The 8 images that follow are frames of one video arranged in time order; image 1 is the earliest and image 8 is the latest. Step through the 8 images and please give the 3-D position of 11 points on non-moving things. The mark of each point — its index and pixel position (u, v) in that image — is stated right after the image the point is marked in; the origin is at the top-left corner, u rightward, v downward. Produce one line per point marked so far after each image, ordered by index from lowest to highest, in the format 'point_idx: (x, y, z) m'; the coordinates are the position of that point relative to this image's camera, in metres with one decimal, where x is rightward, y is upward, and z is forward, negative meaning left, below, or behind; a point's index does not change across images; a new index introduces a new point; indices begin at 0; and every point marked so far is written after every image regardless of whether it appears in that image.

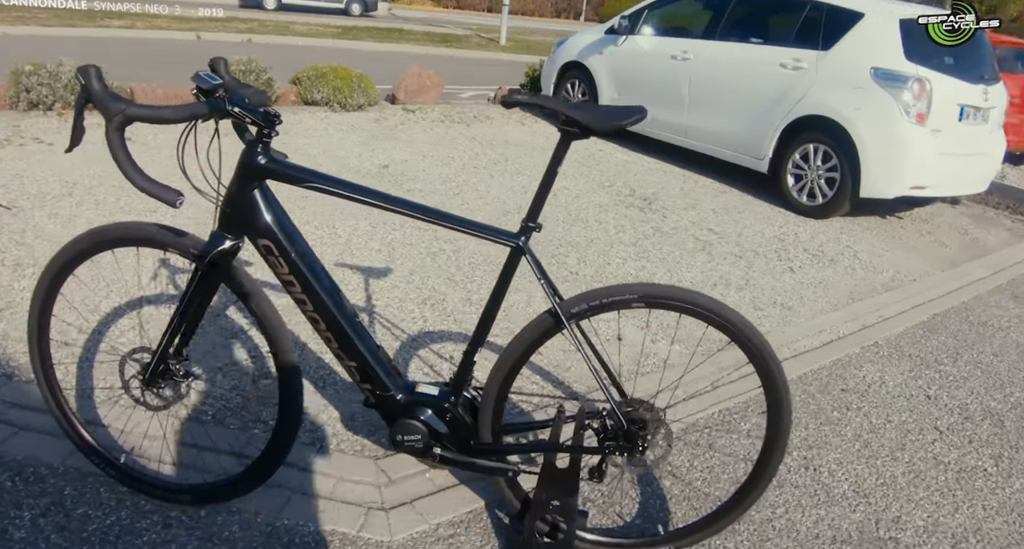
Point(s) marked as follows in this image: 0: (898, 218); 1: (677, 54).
0: (+3.5, +0.5, +7.2) m
1: (+1.6, +2.2, +7.9) m
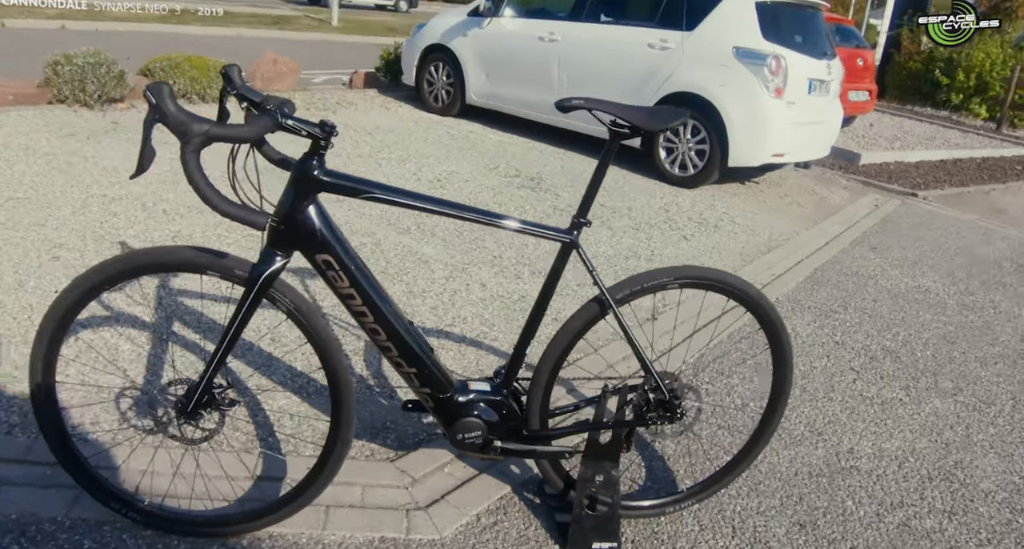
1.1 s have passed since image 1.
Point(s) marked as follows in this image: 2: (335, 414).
0: (+2.4, +0.9, +7.9) m
1: (+0.3, +2.4, +8.1) m
2: (-0.5, -0.4, +2.4) m
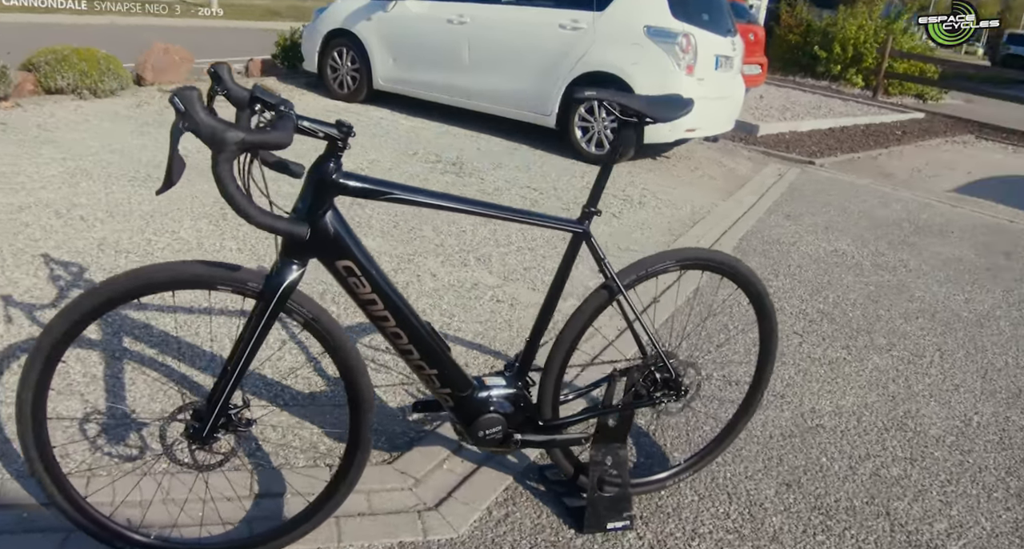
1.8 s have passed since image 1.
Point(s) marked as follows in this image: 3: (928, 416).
0: (+1.6, +1.2, +8.2) m
1: (-0.6, +2.6, +8.0) m
2: (-0.5, -0.4, +2.4) m
3: (+2.0, -0.7, +3.8) m
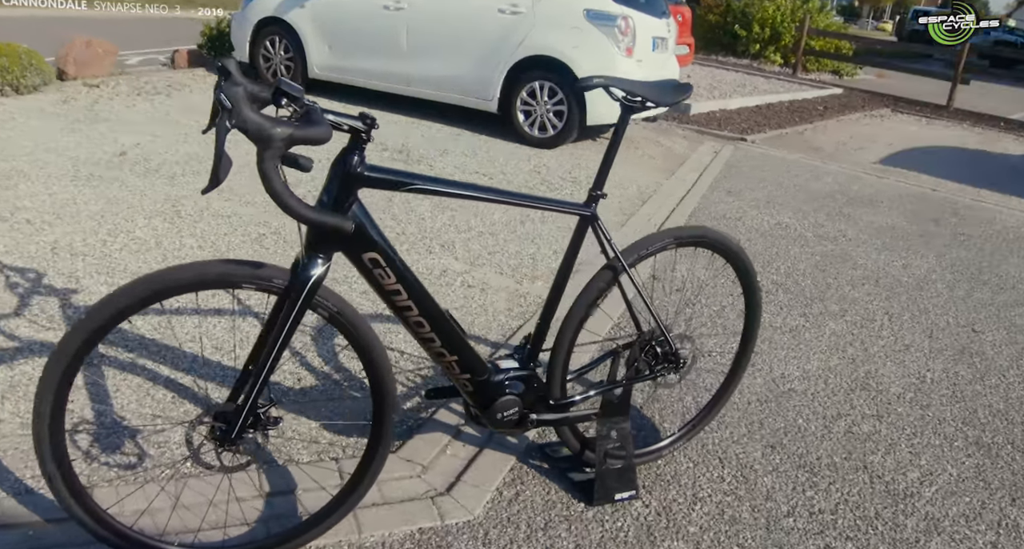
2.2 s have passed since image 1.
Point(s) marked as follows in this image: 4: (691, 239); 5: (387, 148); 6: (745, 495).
0: (+1.0, +1.4, +8.3) m
1: (-1.2, +2.7, +8.0) m
2: (-0.4, -0.4, +2.4) m
3: (+1.9, -0.5, +4.0) m
4: (+0.6, +0.1, +2.8) m
5: (-1.1, +1.1, +7.2) m
6: (+0.9, -0.8, +3.0) m
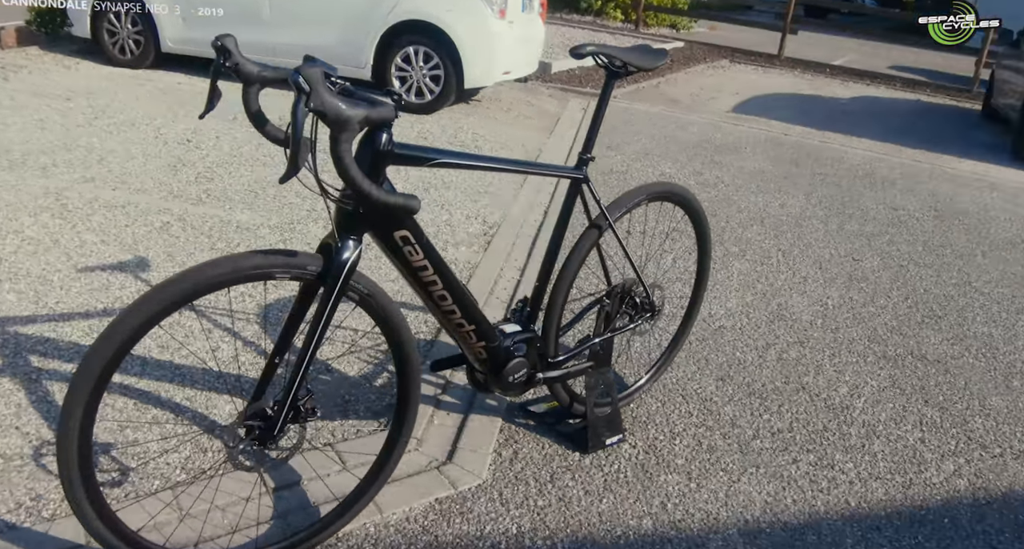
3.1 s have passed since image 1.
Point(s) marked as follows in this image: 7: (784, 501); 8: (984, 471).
0: (-0.3, +1.8, +8.4) m
1: (-2.5, +2.9, +7.5) m
2: (-0.3, -0.4, +2.4) m
3: (+1.6, -0.2, +4.5) m
4: (+0.5, +0.3, +3.0) m
5: (-2.2, +1.3, +6.9) m
6: (+0.8, -0.6, +3.3) m
7: (+1.0, -0.8, +2.9) m
8: (+1.9, -0.8, +3.1) m
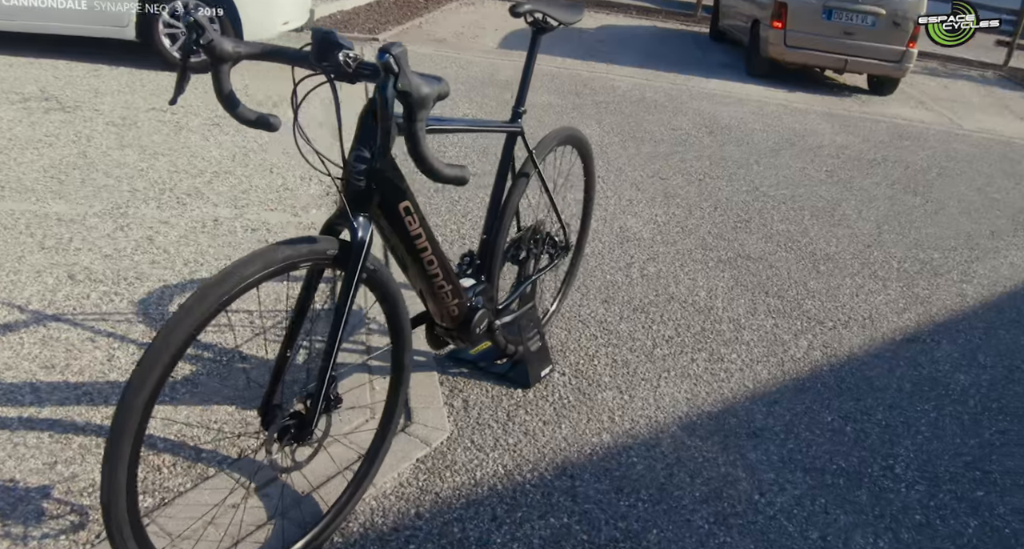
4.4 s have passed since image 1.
0: (-2.6, +2.2, +7.9) m
1: (-4.5, +2.9, +6.2) m
2: (-0.3, -0.3, +2.4) m
3: (+0.7, +0.3, +4.9) m
4: (+0.2, +0.5, +3.2) m
5: (-3.7, +1.3, +5.9) m
6: (+0.5, -0.3, +3.6) m
7: (+0.8, -0.5, +3.3) m
8: (+1.5, -0.3, +3.8) m
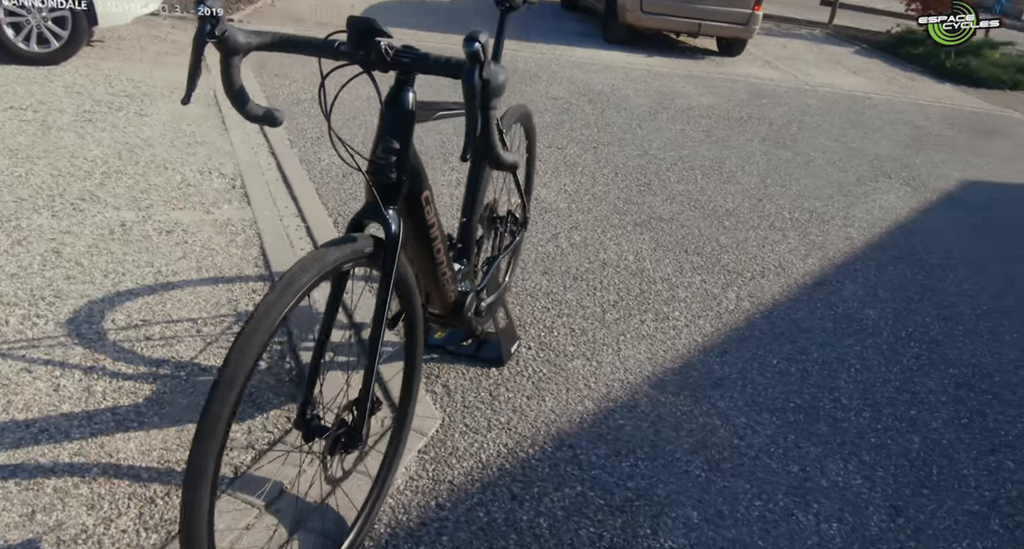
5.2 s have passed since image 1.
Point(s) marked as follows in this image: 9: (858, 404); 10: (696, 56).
0: (-3.8, +2.1, +7.2) m
1: (-5.4, +2.6, +5.2) m
2: (-0.3, -0.2, +2.3) m
3: (+0.2, +0.5, +5.0) m
4: (0.0, +0.6, +3.2) m
5: (-4.5, +1.1, +5.1) m
6: (+0.3, -0.2, +3.7) m
7: (+0.6, -0.3, +3.5) m
8: (+1.2, -0.1, +4.1) m
9: (+1.4, -0.5, +3.3) m
10: (+2.1, +2.5, +9.1) m
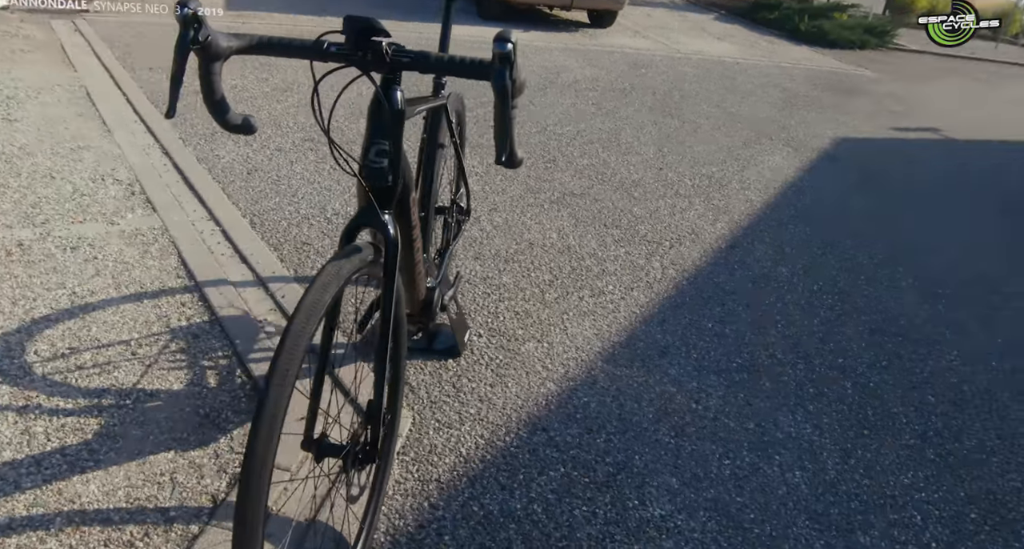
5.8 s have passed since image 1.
0: (-4.7, +1.9, +6.4) m
1: (-6.0, +2.2, +4.2) m
2: (-0.3, -0.2, +2.3) m
3: (-0.3, +0.6, +5.0) m
4: (-0.2, +0.7, +3.1) m
5: (-5.0, +0.8, +4.3) m
6: (0.0, -0.1, +3.8) m
7: (+0.4, -0.2, +3.6) m
8: (+0.9, +0.1, +4.3) m
9: (+1.2, -0.4, +3.5) m
10: (+0.7, +2.9, +9.3) m
